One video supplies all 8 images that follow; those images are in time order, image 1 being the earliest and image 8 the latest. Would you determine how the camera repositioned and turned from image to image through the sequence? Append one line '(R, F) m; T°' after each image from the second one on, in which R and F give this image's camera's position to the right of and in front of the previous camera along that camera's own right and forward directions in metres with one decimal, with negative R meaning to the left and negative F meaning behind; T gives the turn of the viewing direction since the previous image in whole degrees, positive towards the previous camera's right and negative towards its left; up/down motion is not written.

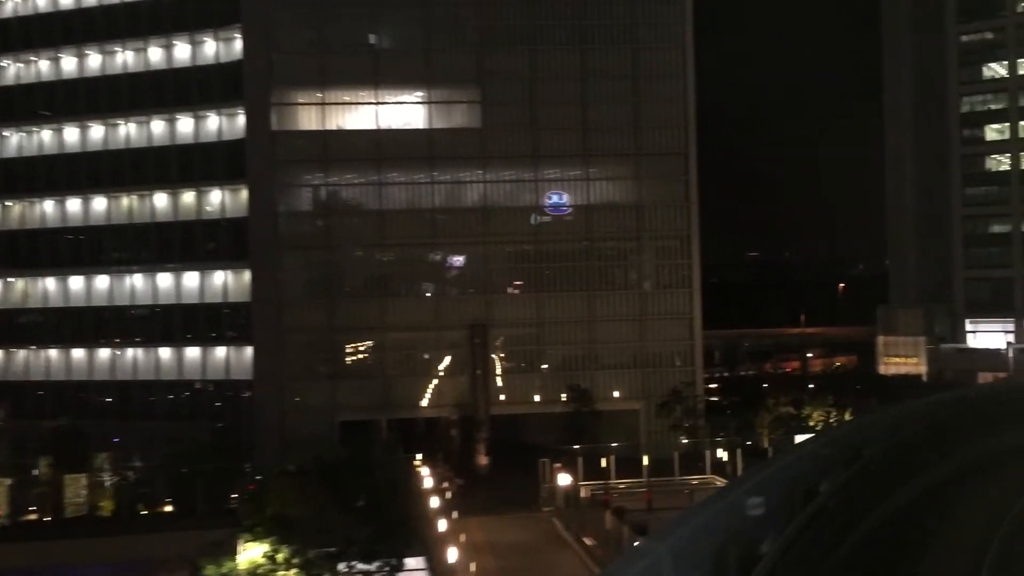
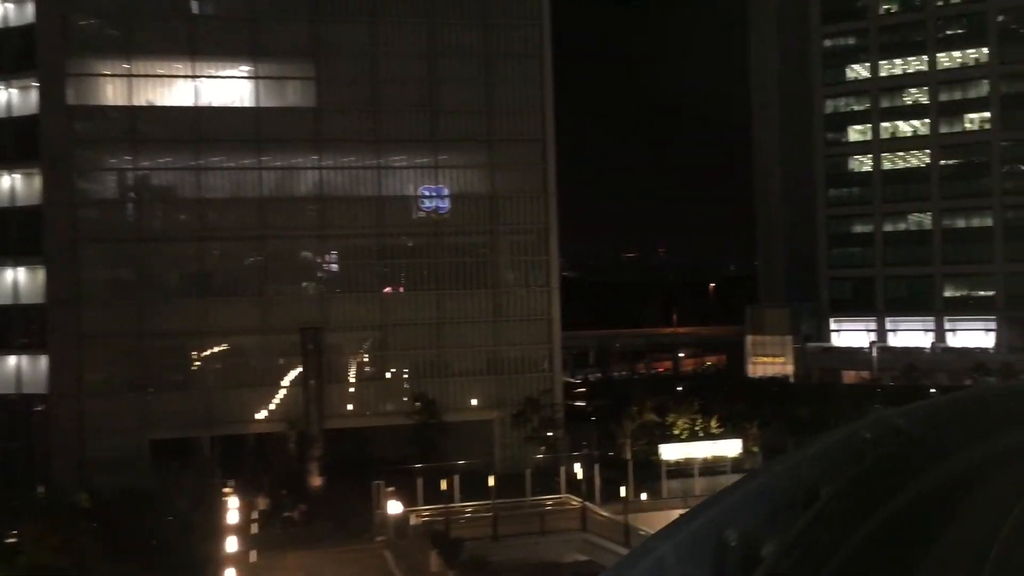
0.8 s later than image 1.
(+0.9, +2.1) m; +7°
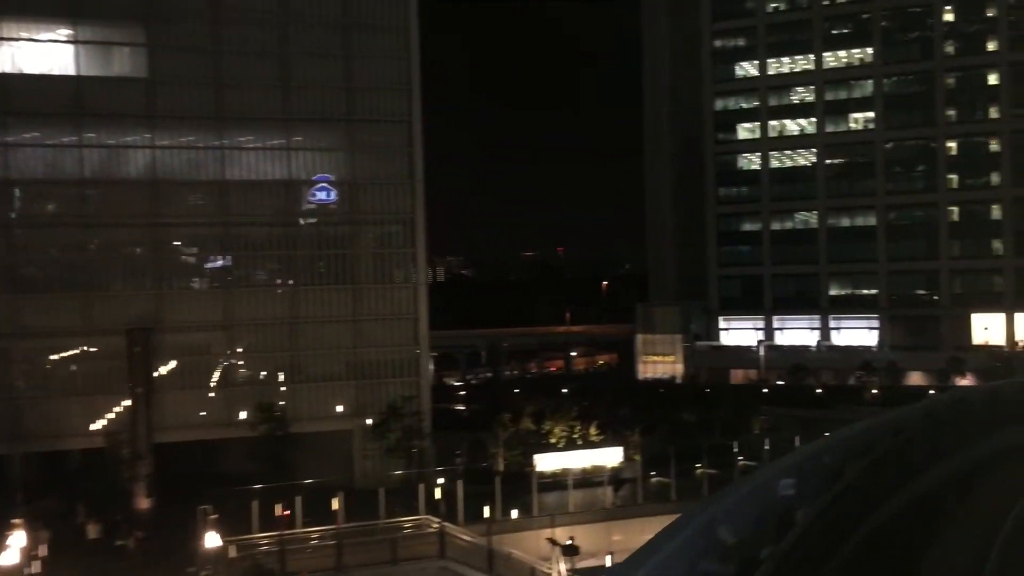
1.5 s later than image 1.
(+0.7, +1.8) m; +6°
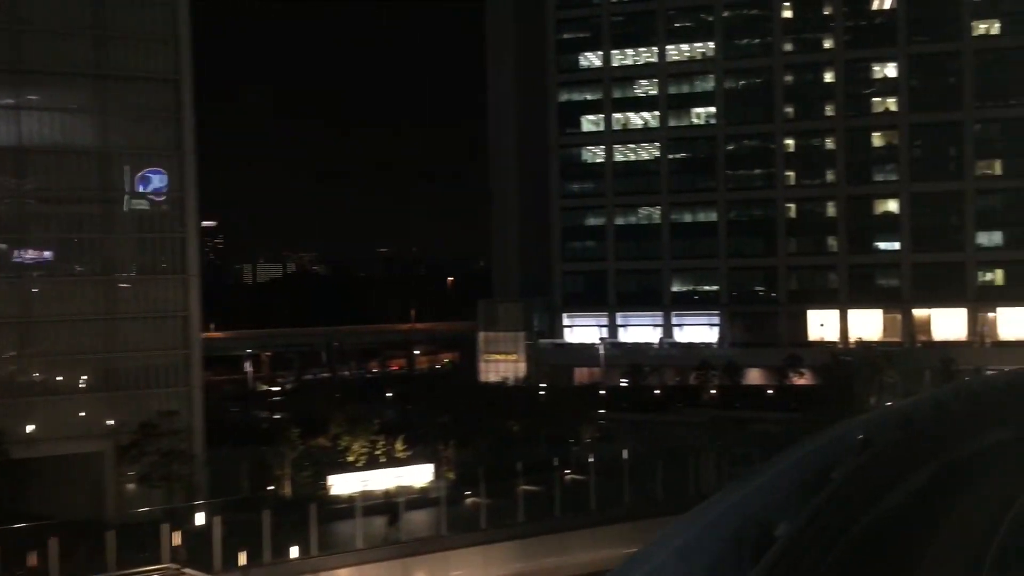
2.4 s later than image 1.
(+1.1, +2.6) m; +9°
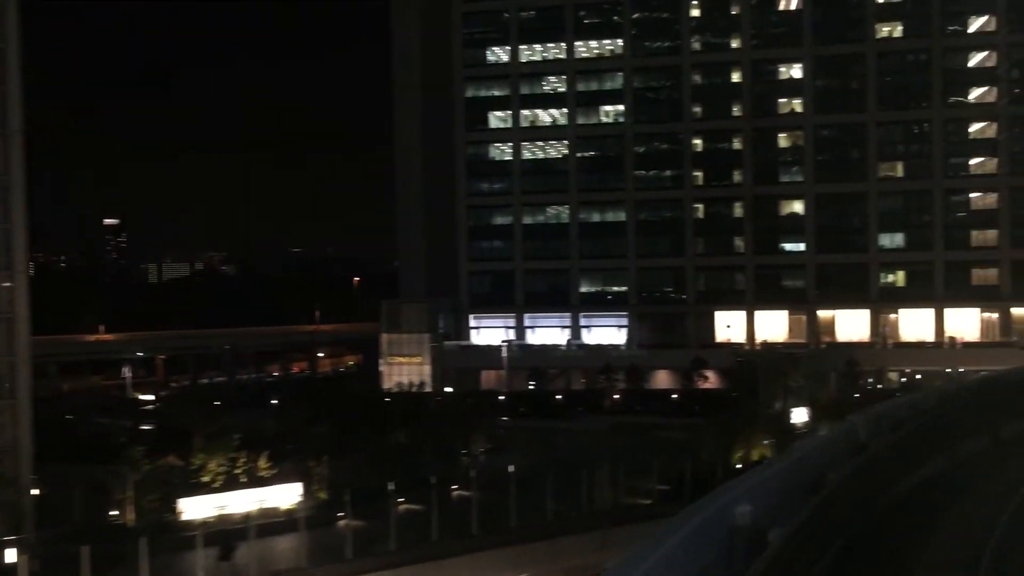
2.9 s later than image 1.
(+0.6, +1.5) m; +5°
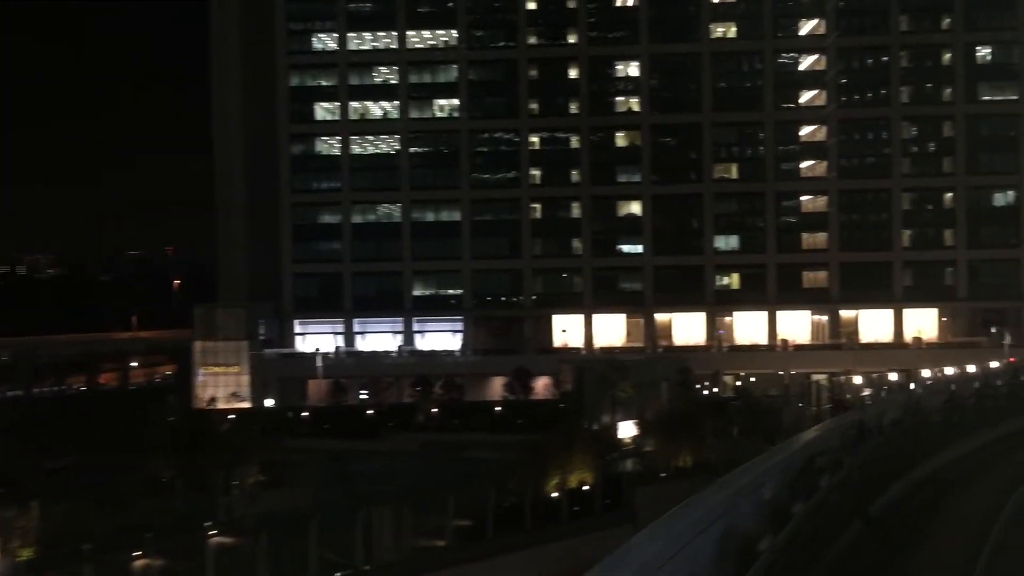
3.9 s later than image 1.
(+1.2, +2.7) m; +9°
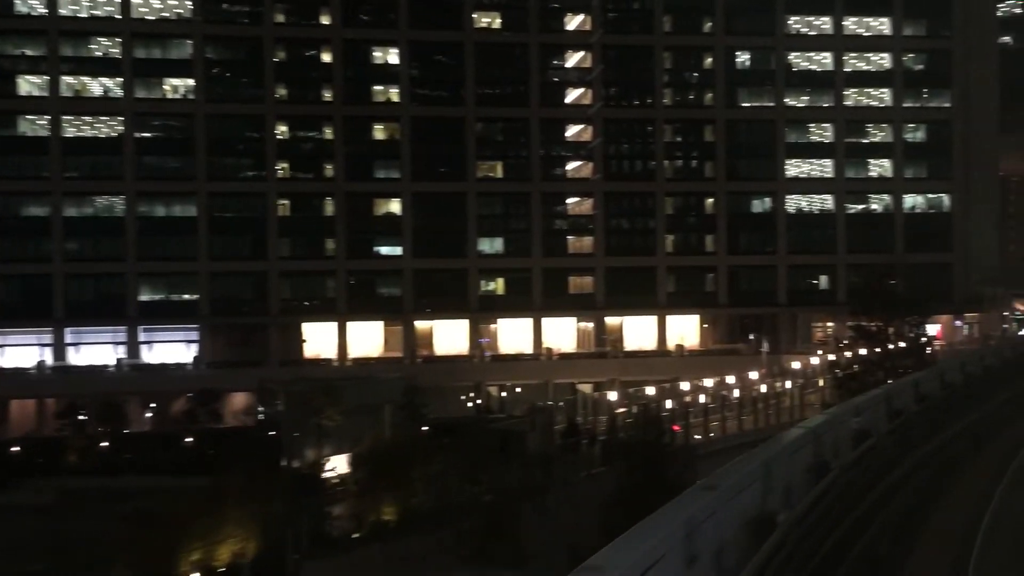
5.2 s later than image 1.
(+1.8, +3.8) m; +13°
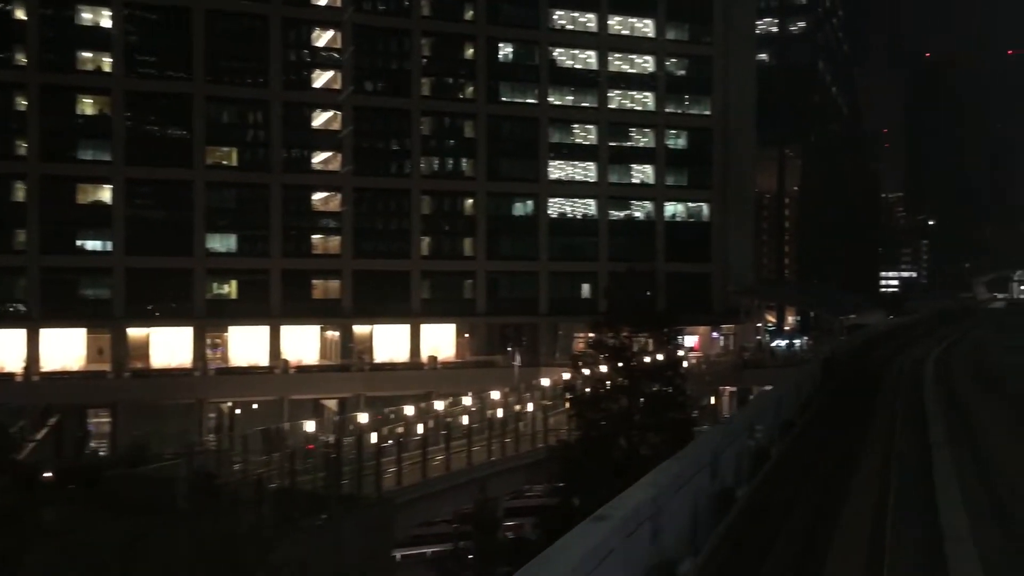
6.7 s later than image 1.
(+2.0, +4.2) m; +13°
